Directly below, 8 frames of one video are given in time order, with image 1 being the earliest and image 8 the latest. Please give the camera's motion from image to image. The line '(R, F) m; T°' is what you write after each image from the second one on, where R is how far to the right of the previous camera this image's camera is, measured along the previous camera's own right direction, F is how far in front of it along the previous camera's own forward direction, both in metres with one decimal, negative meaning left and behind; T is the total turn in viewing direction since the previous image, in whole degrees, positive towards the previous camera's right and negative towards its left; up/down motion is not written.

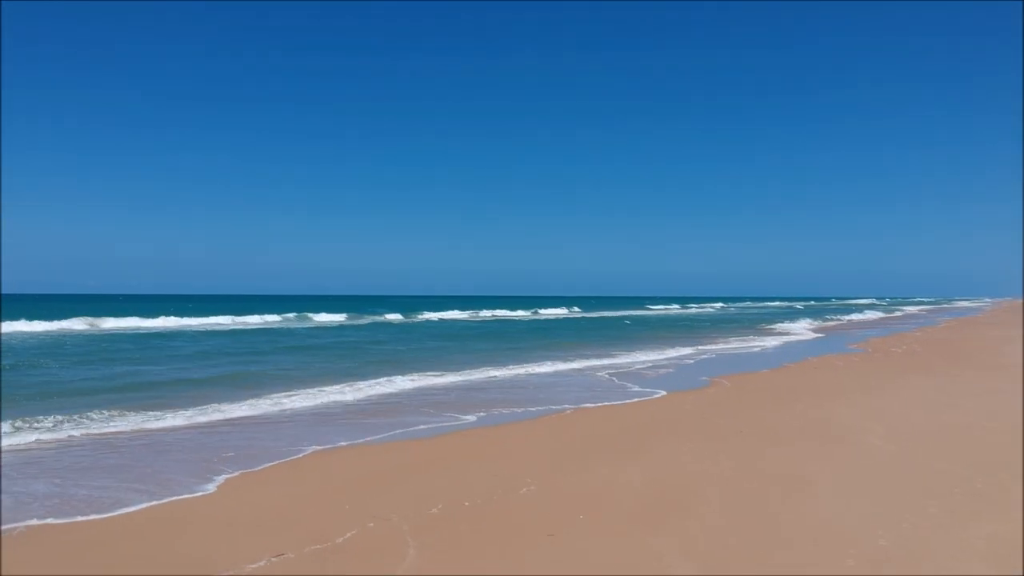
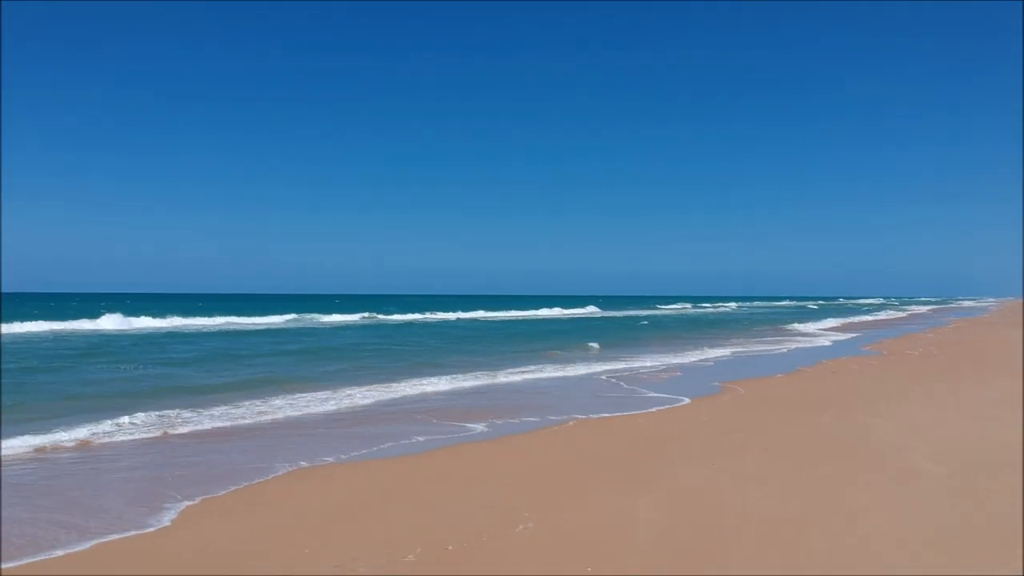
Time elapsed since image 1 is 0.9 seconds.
(+0.1, +0.8) m; 0°
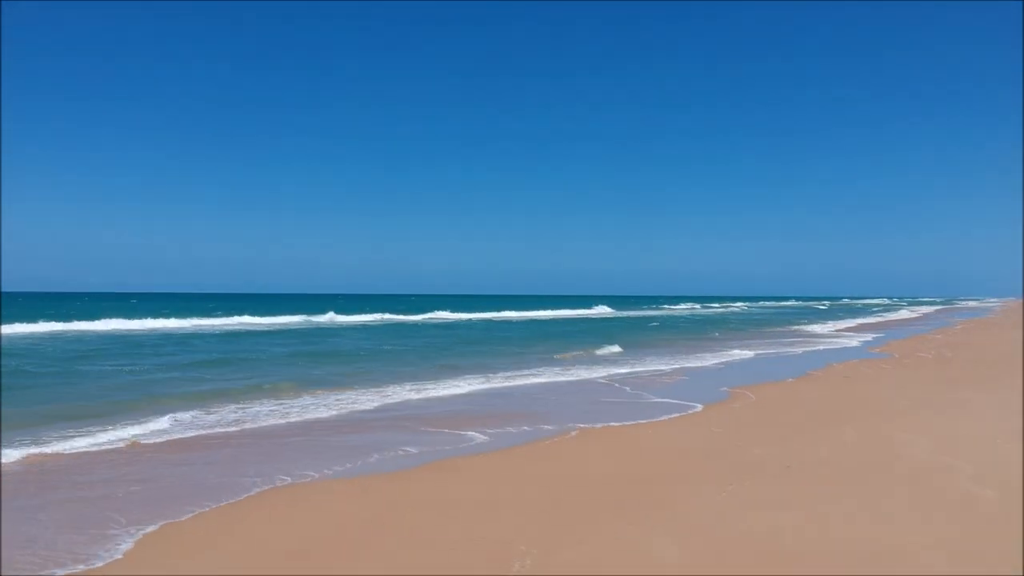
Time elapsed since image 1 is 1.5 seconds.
(0.0, +0.6) m; 0°
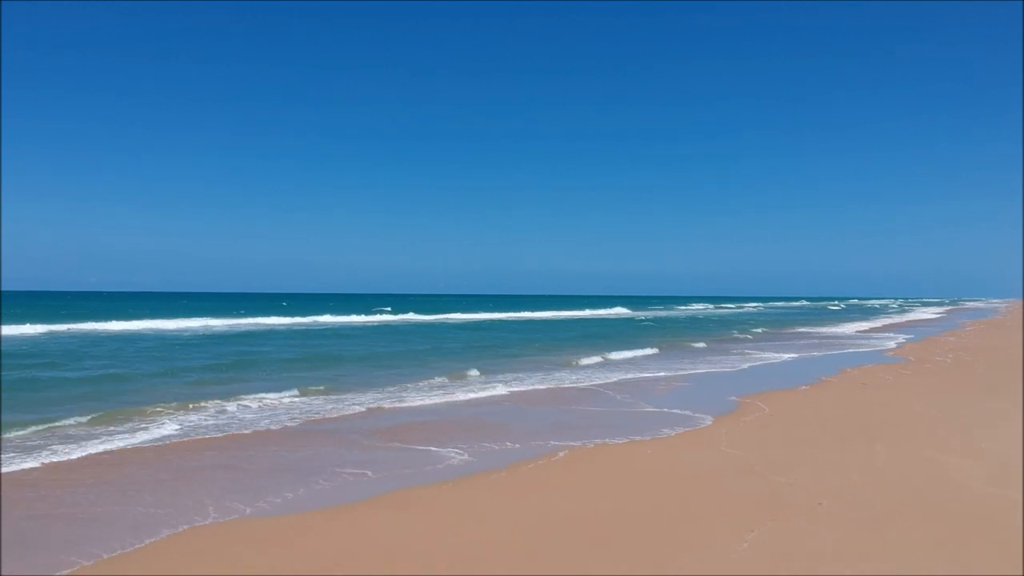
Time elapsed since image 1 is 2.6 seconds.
(+0.2, +1.2) m; 0°
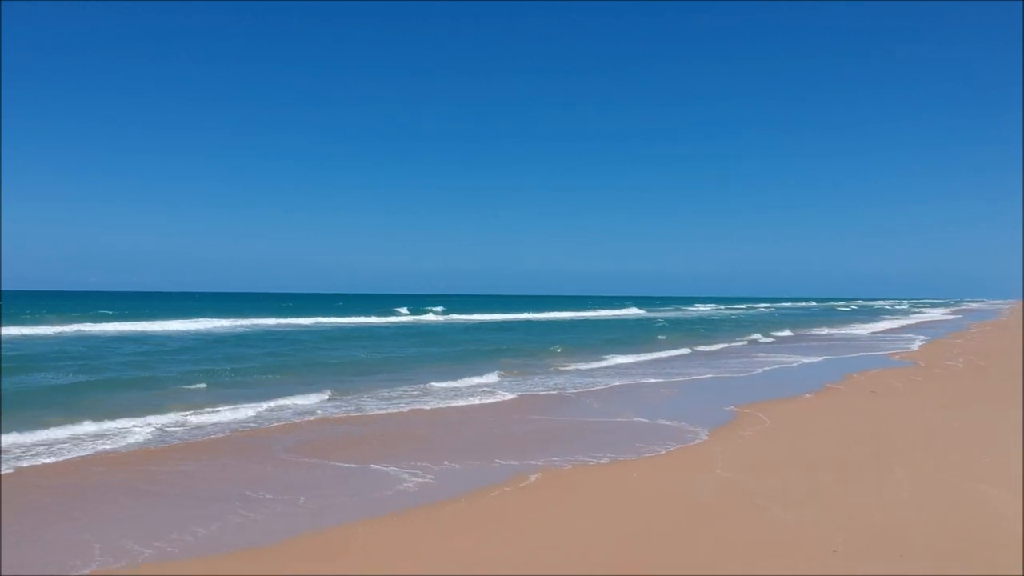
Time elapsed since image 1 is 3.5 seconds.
(+0.3, +0.9) m; 0°
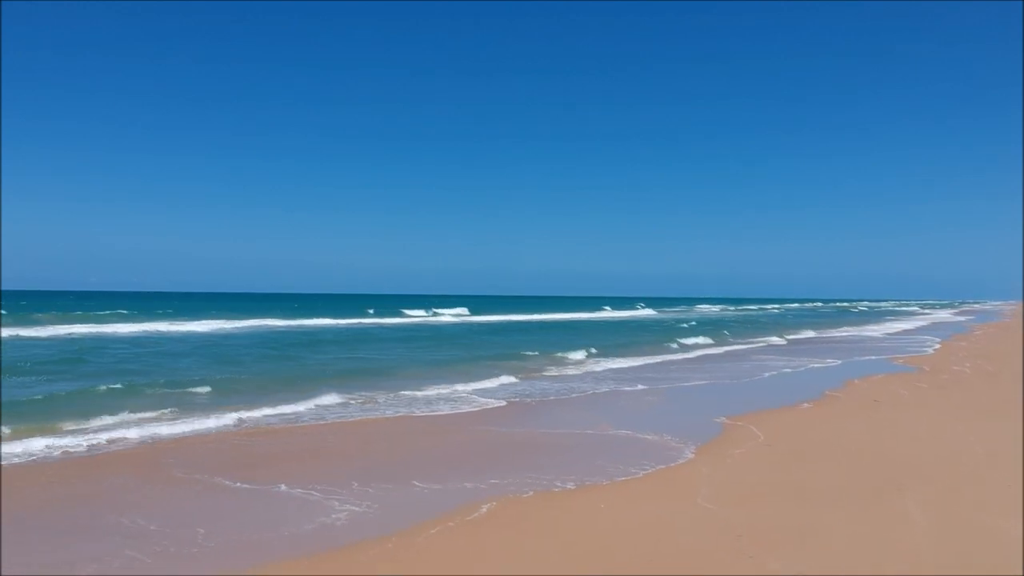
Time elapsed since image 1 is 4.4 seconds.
(+0.5, +0.9) m; 0°
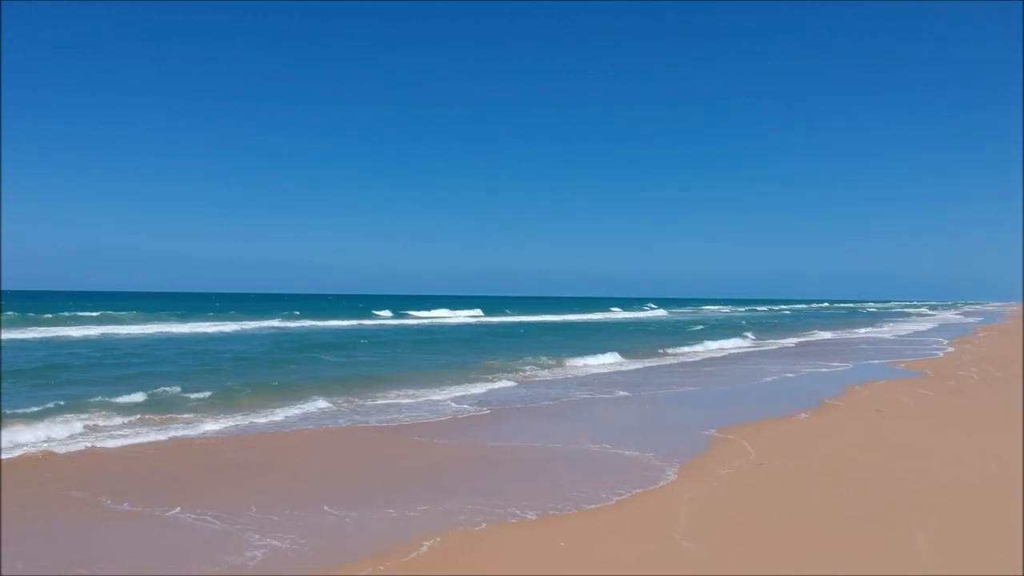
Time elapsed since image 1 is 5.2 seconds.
(+0.4, +0.8) m; 0°
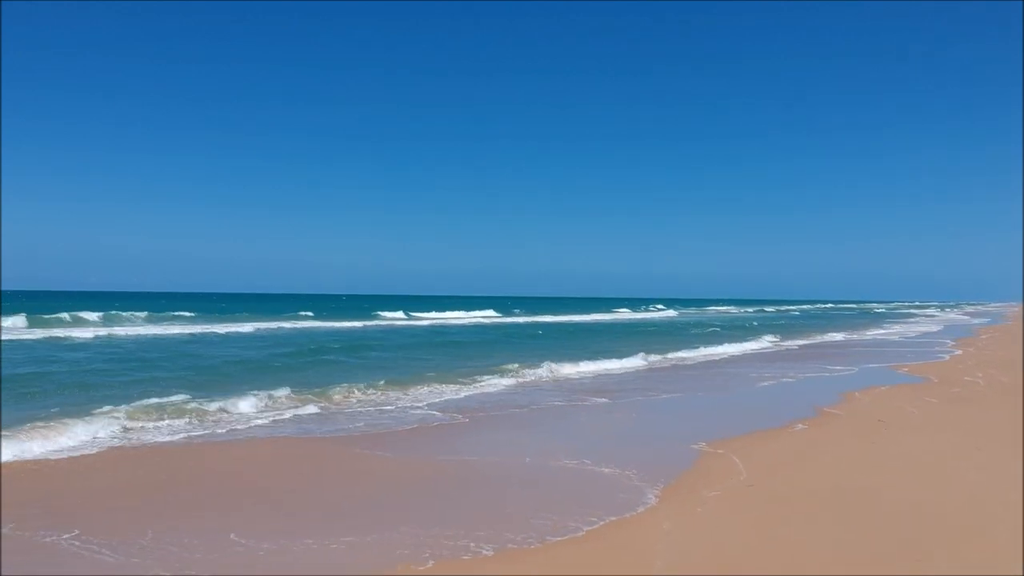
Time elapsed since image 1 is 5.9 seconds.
(+0.4, +0.7) m; 0°
